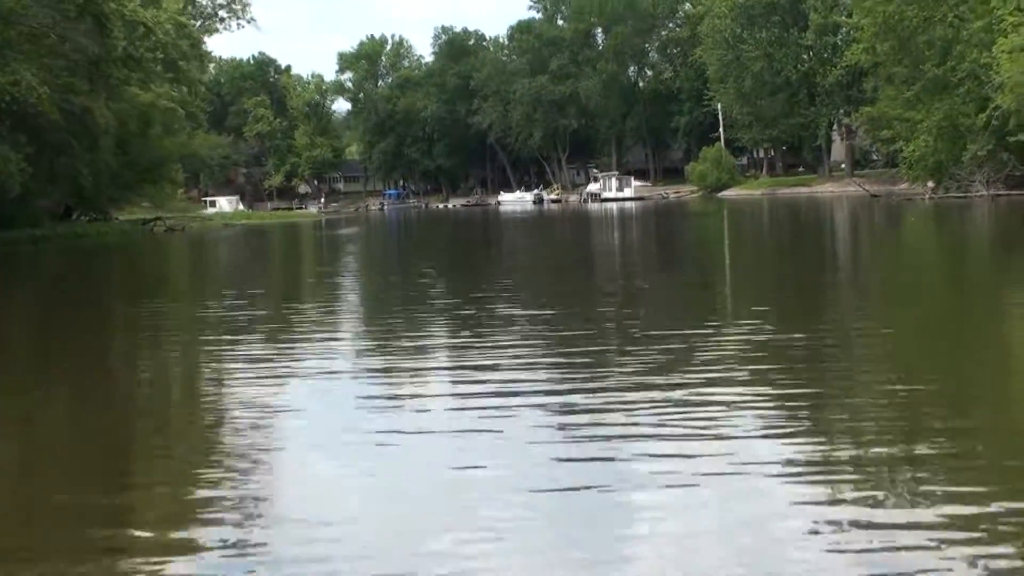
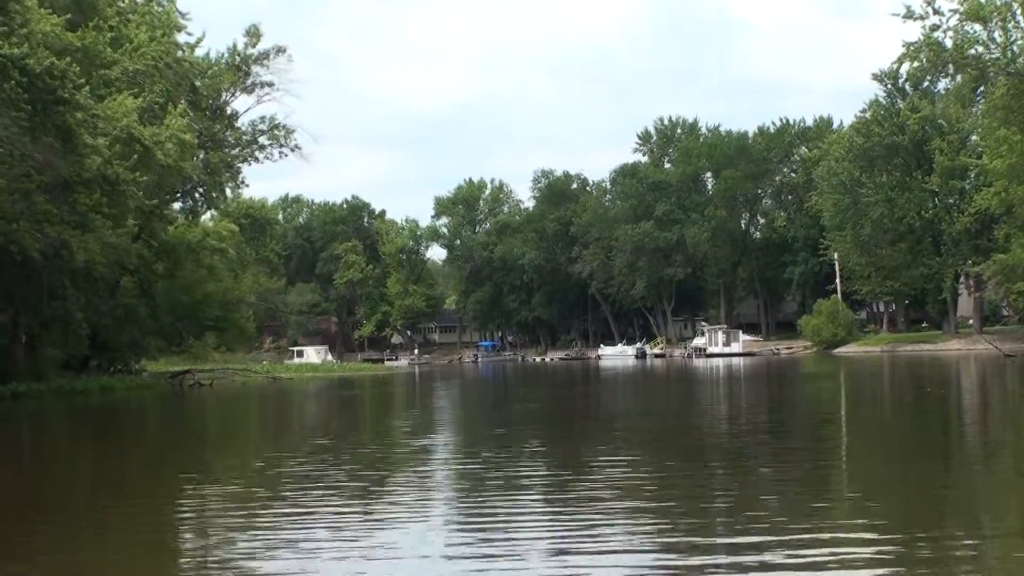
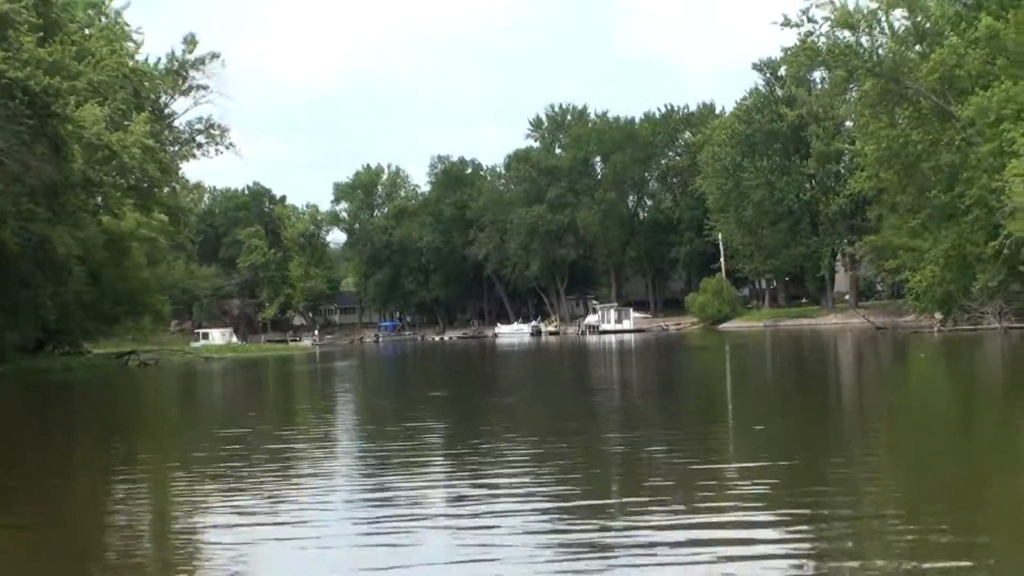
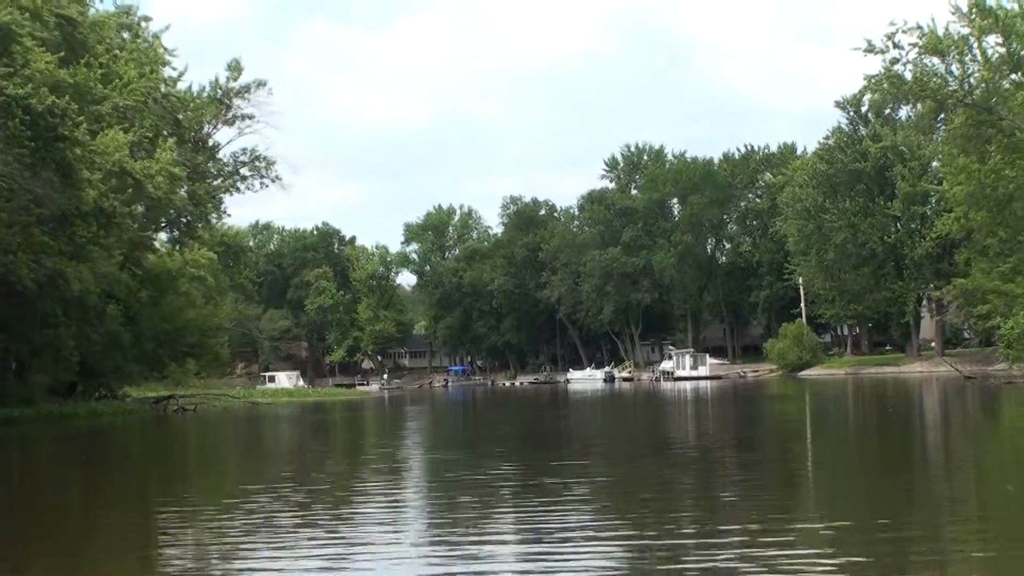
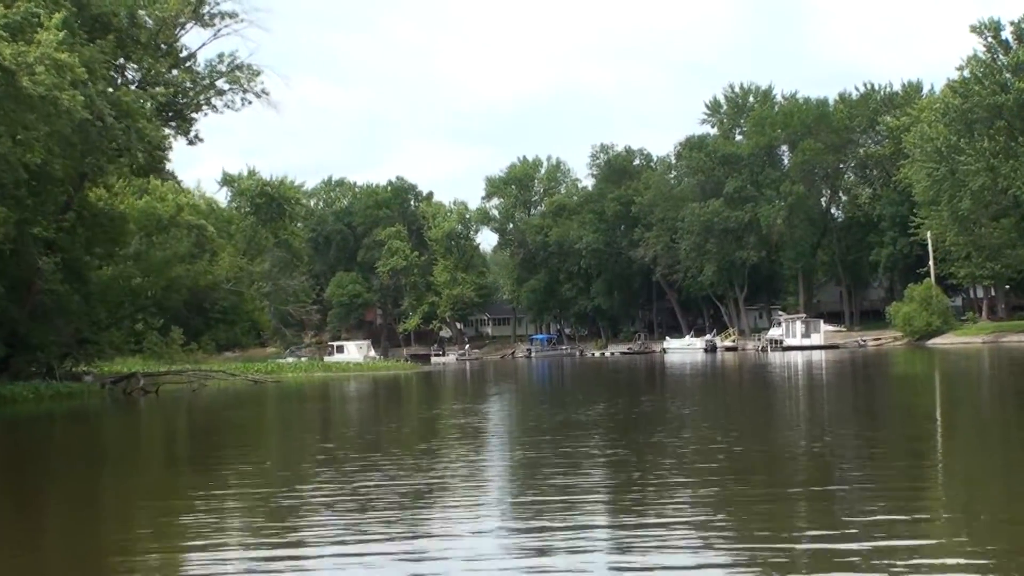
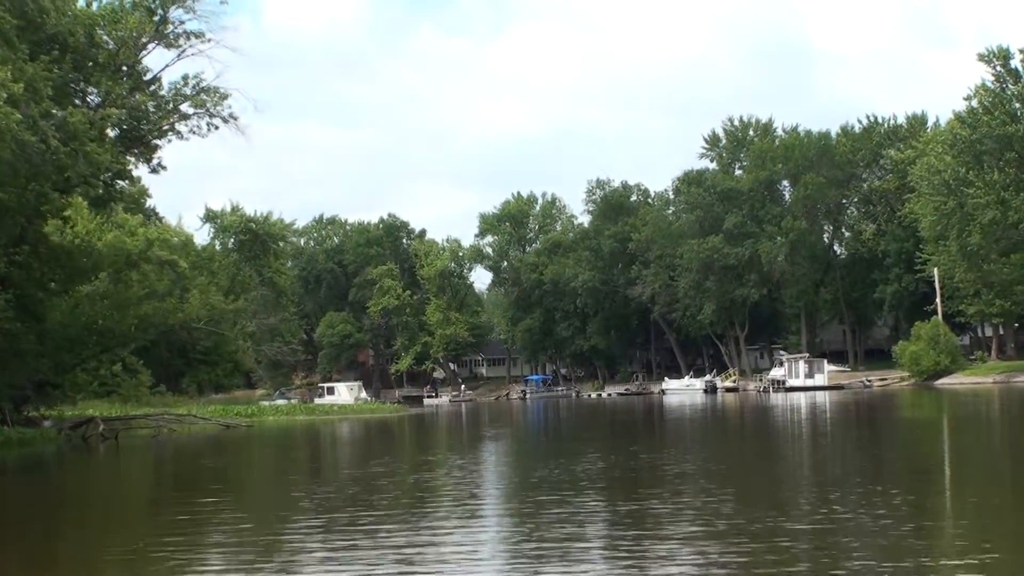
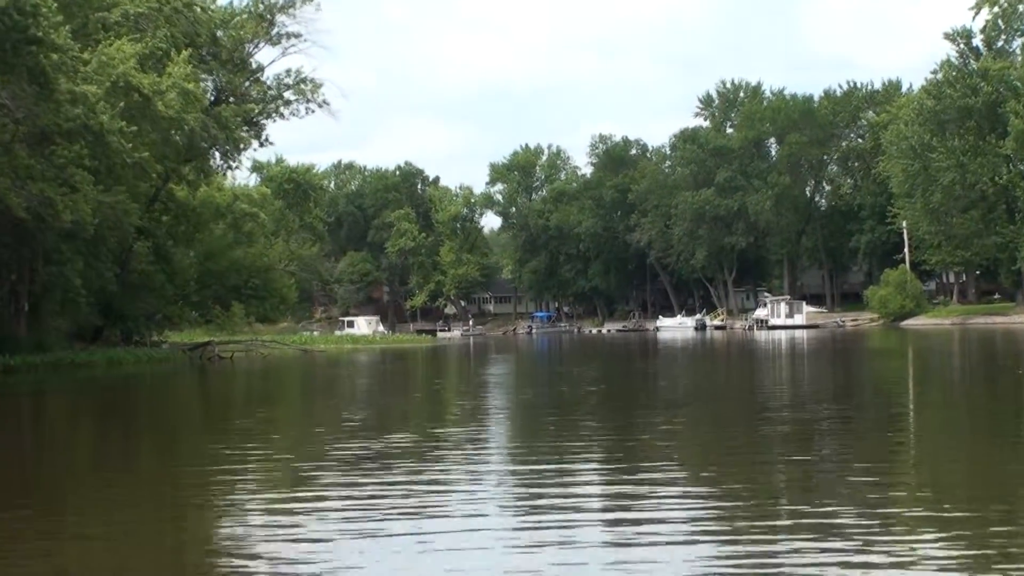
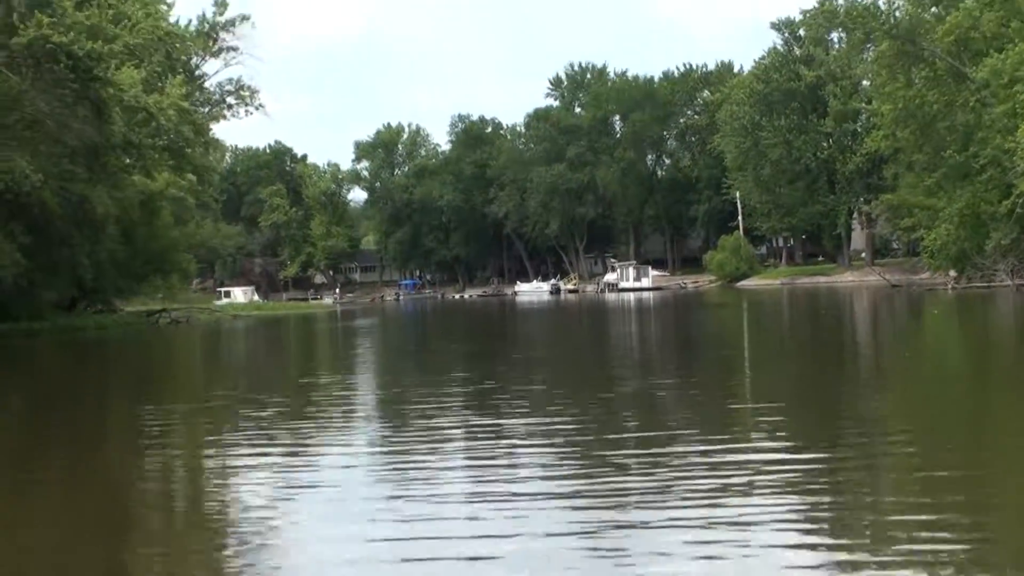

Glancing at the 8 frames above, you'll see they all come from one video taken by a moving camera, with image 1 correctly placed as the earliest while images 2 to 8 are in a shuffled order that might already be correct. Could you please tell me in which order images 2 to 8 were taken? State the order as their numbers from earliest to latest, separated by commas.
8, 3, 4, 2, 7, 5, 6
